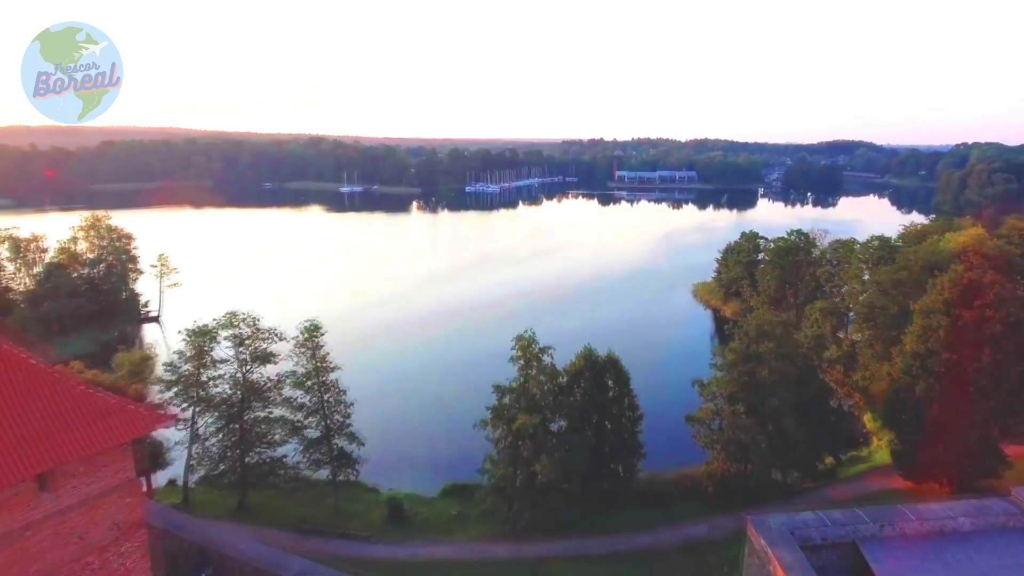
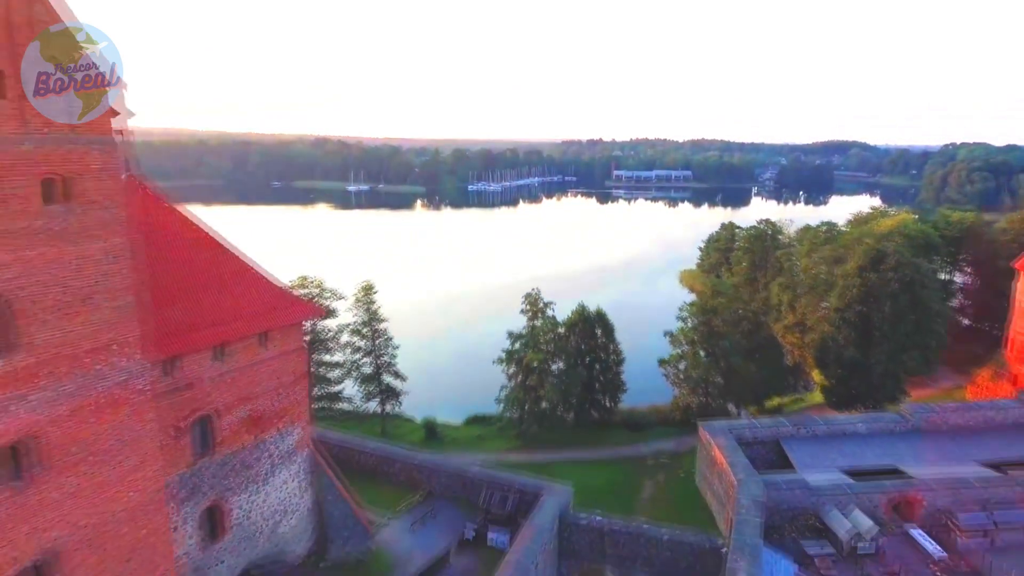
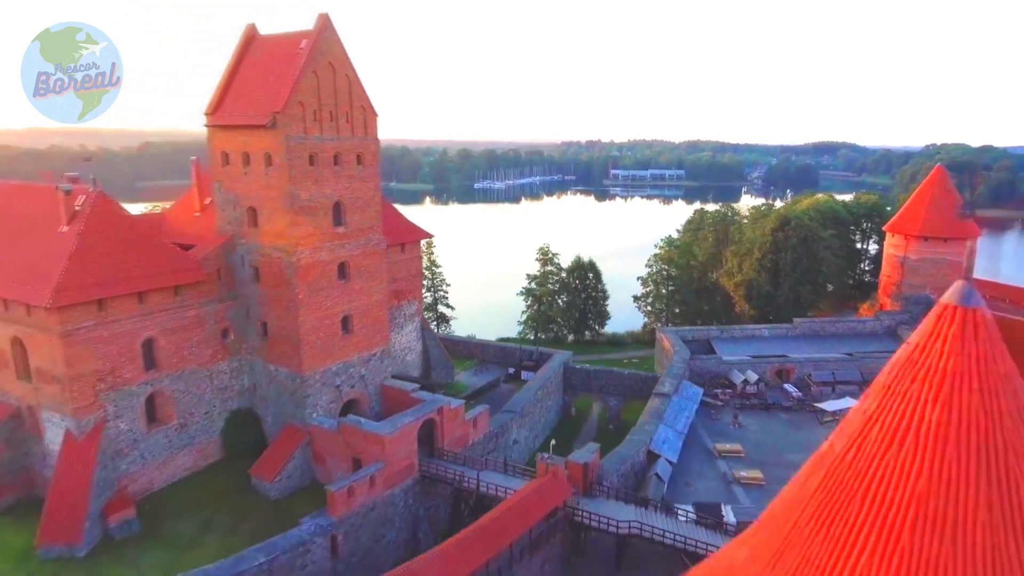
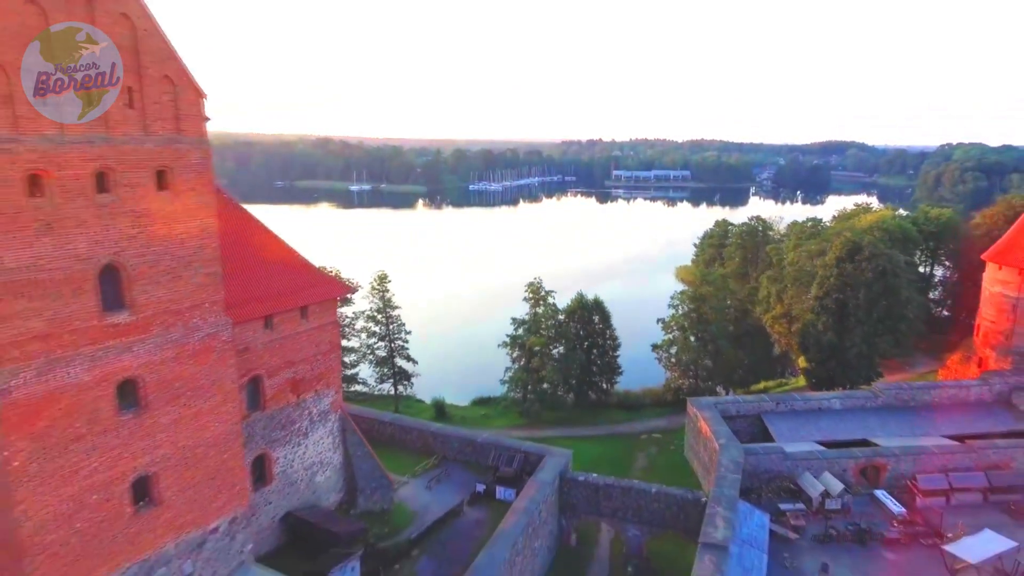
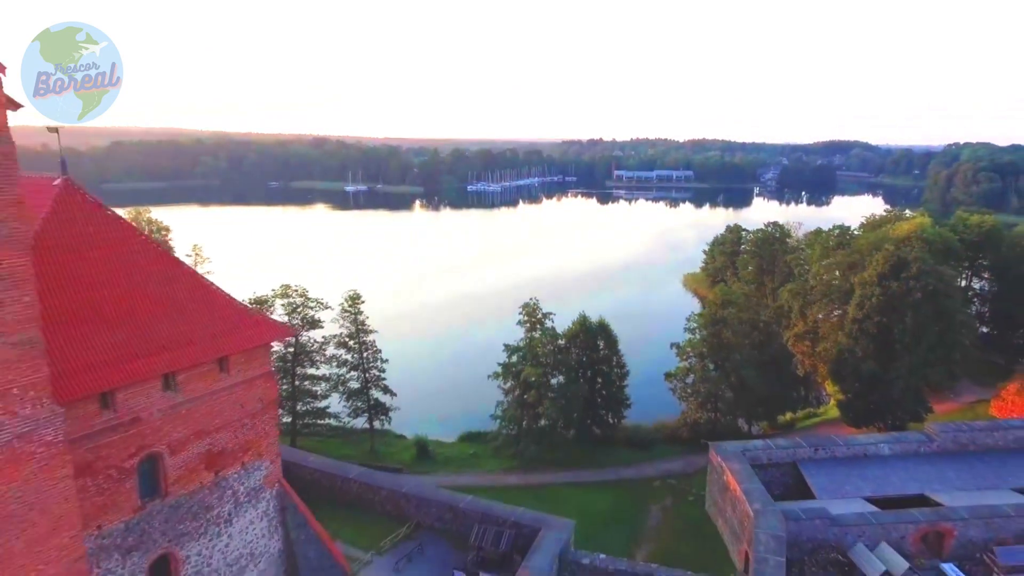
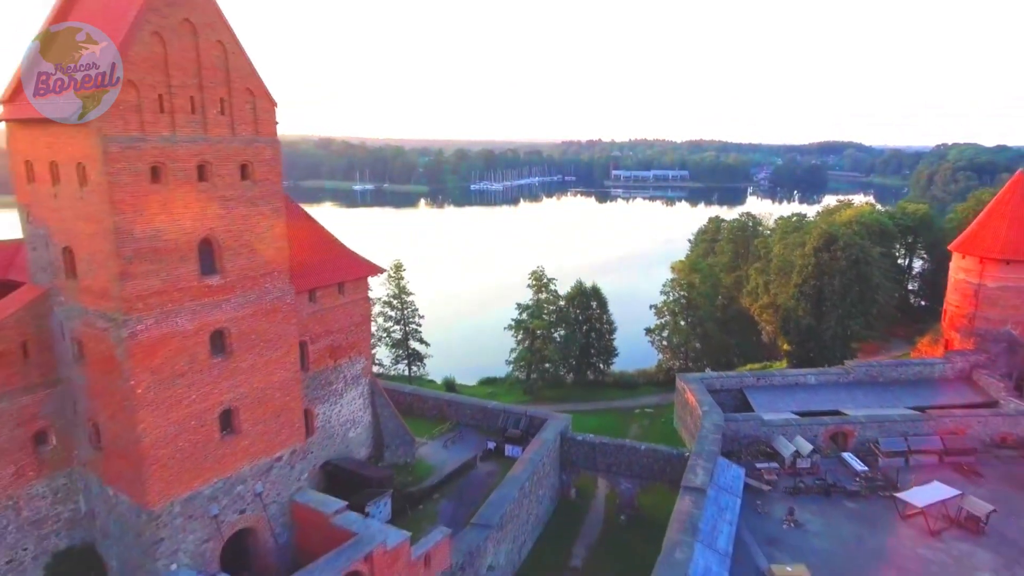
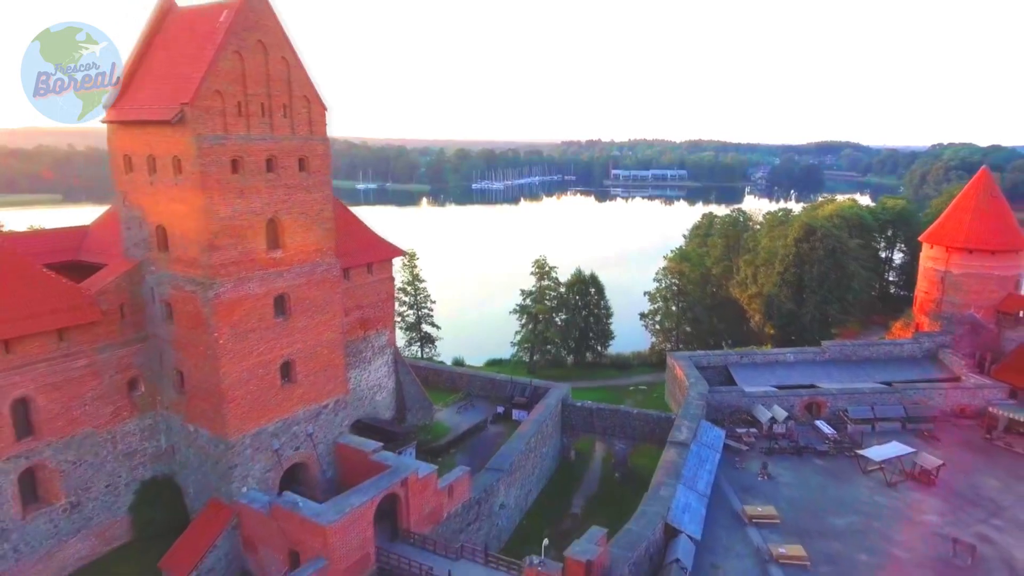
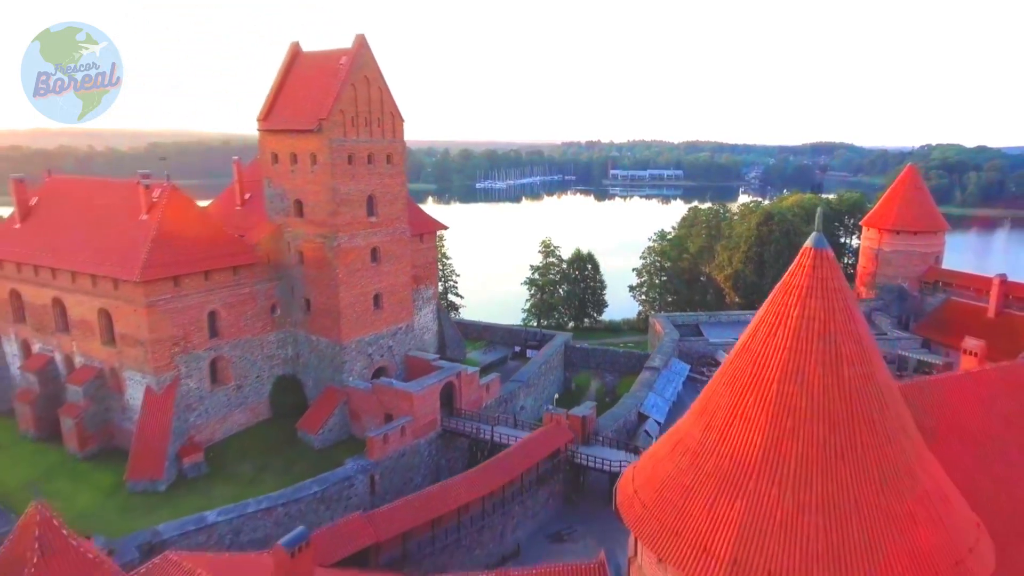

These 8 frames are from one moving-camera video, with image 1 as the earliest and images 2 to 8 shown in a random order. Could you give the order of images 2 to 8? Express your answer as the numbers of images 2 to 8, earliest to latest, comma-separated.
5, 2, 4, 6, 7, 3, 8
